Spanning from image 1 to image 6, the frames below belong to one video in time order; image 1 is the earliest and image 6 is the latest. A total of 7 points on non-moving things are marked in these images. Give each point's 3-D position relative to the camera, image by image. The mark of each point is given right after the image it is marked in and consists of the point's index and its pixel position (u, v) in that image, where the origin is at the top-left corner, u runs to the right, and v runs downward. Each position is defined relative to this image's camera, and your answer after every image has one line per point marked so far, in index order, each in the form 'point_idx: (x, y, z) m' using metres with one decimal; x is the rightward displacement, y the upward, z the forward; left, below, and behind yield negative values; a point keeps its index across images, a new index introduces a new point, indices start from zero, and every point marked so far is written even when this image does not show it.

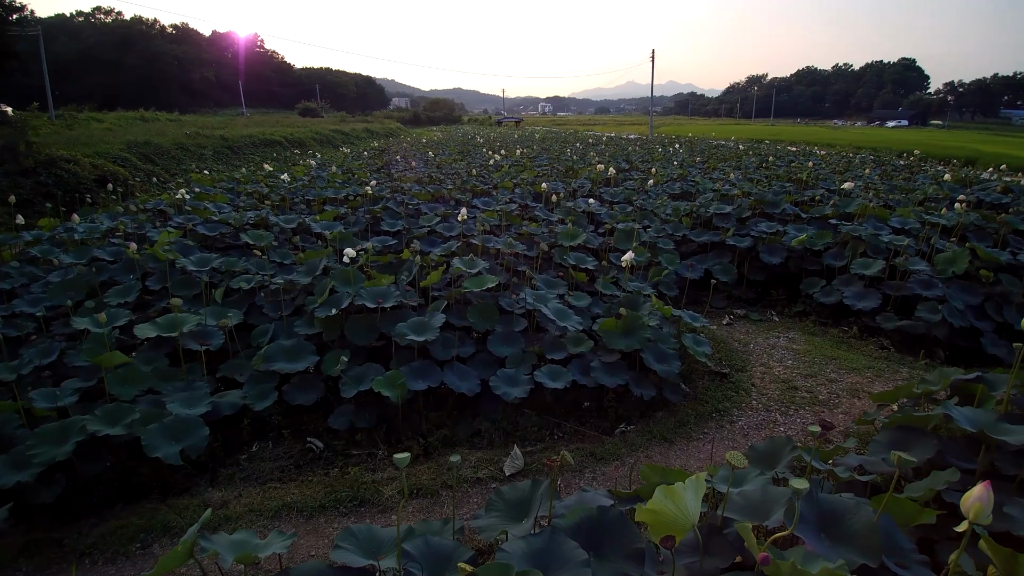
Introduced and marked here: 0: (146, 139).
0: (-9.5, +3.8, +13.6) m
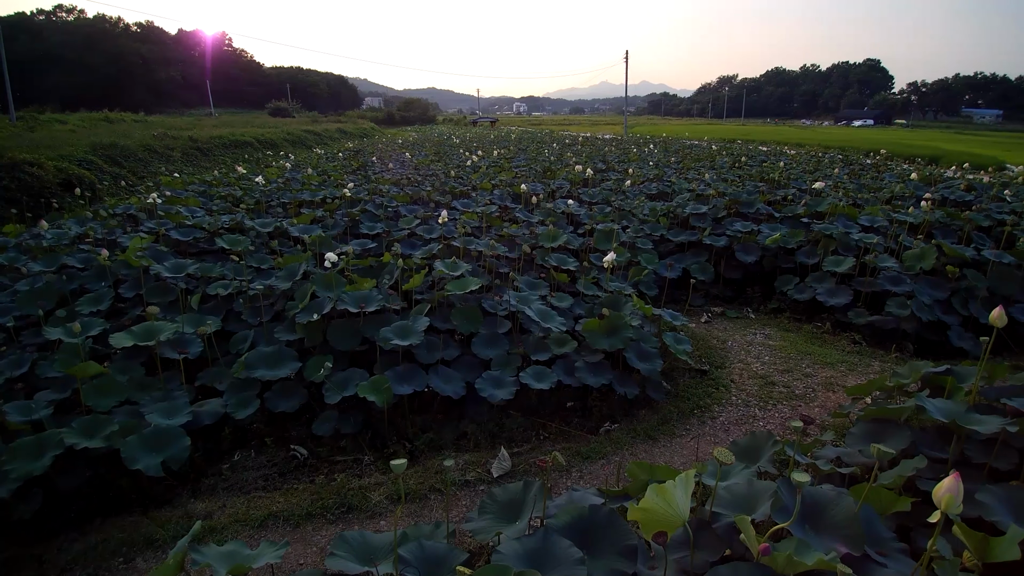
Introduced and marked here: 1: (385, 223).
0: (-10.1, +3.6, +13.2) m
1: (-1.2, +0.6, +5.1) m
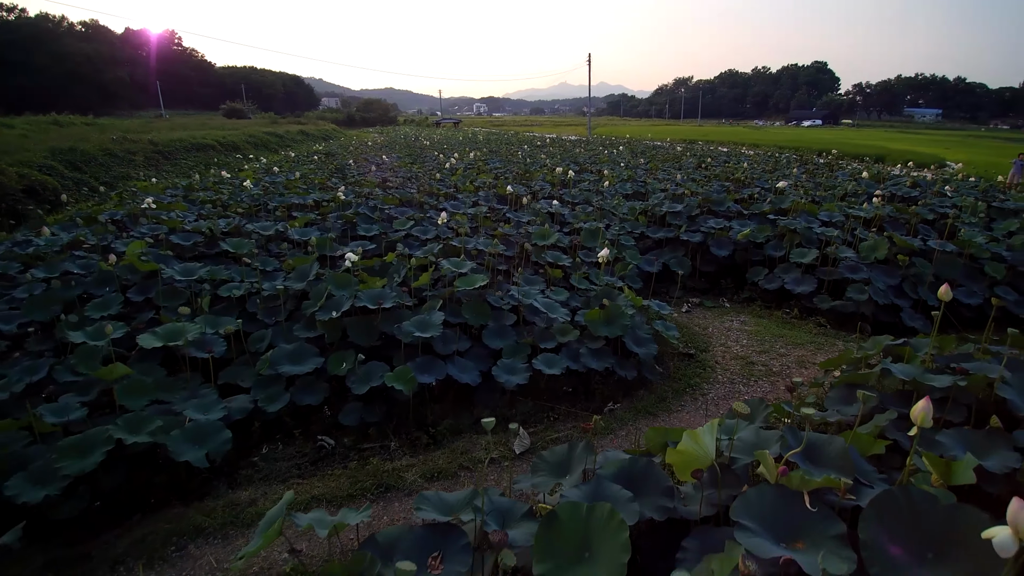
0: (-10.8, +3.4, +12.8) m
1: (-1.3, +0.6, +5.3) m
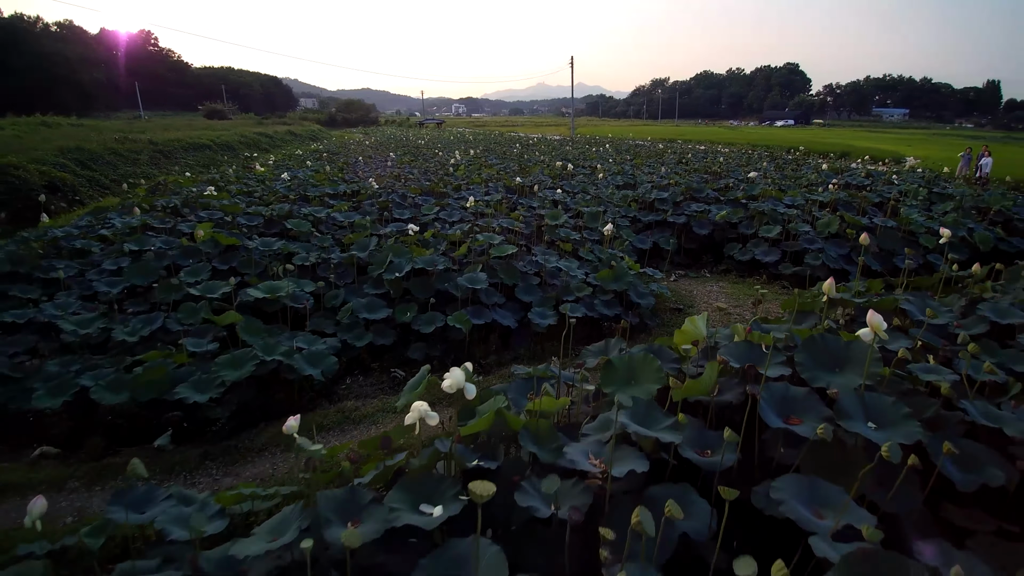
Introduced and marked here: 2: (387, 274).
0: (-10.9, +3.5, +13.2) m
1: (-1.2, +0.9, +6.1) m
2: (-1.0, +0.1, +4.3) m
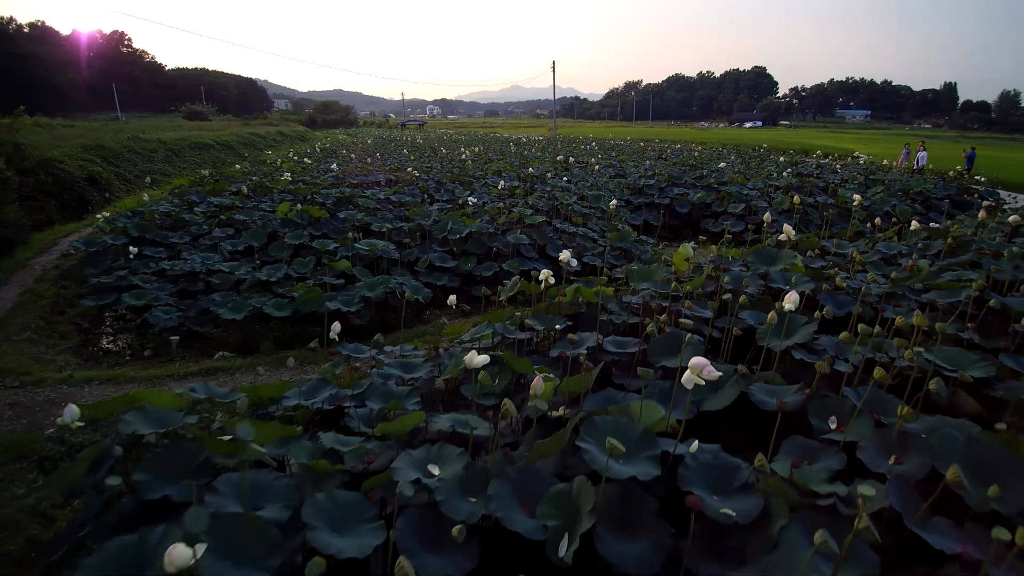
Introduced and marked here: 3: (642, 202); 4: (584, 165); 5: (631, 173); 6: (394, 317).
0: (-11.0, +3.8, +14.1) m
1: (-0.9, +1.3, +7.5) m
2: (-0.7, +0.6, +5.6) m
3: (+2.0, +1.3, +8.1) m
4: (+1.5, +2.5, +10.8) m
5: (+2.2, +2.1, +9.5) m
6: (-1.1, -0.3, +5.0) m
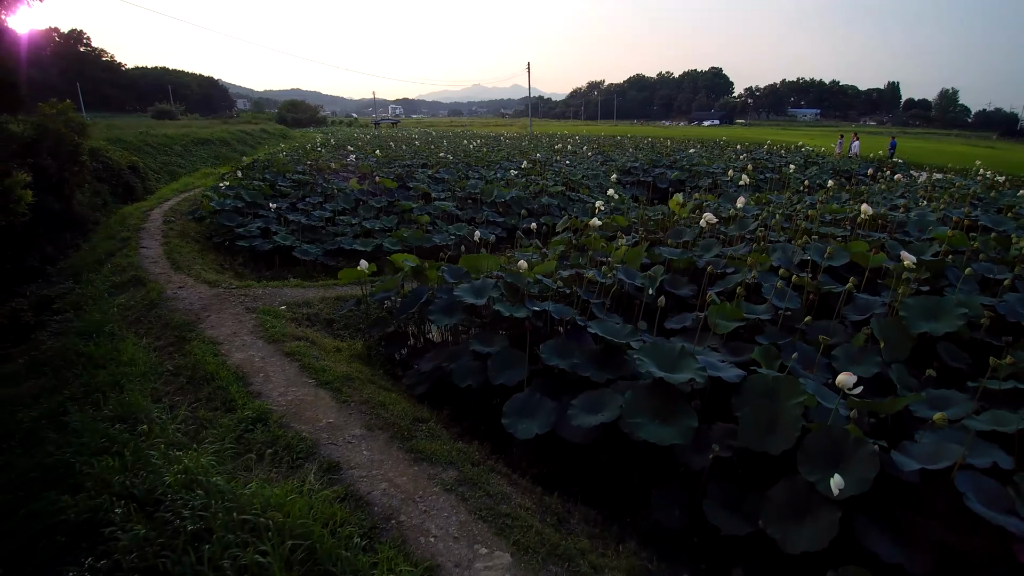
0: (-11.1, +4.3, +15.4) m
1: (-0.5, +2.1, +9.4) m
2: (-0.1, +1.3, +7.5) m
3: (+2.3, +2.1, +10.2) m
4: (+1.6, +3.3, +12.8) m
5: (+2.4, +2.9, +11.6) m
6: (-0.5, +0.5, +6.8) m
